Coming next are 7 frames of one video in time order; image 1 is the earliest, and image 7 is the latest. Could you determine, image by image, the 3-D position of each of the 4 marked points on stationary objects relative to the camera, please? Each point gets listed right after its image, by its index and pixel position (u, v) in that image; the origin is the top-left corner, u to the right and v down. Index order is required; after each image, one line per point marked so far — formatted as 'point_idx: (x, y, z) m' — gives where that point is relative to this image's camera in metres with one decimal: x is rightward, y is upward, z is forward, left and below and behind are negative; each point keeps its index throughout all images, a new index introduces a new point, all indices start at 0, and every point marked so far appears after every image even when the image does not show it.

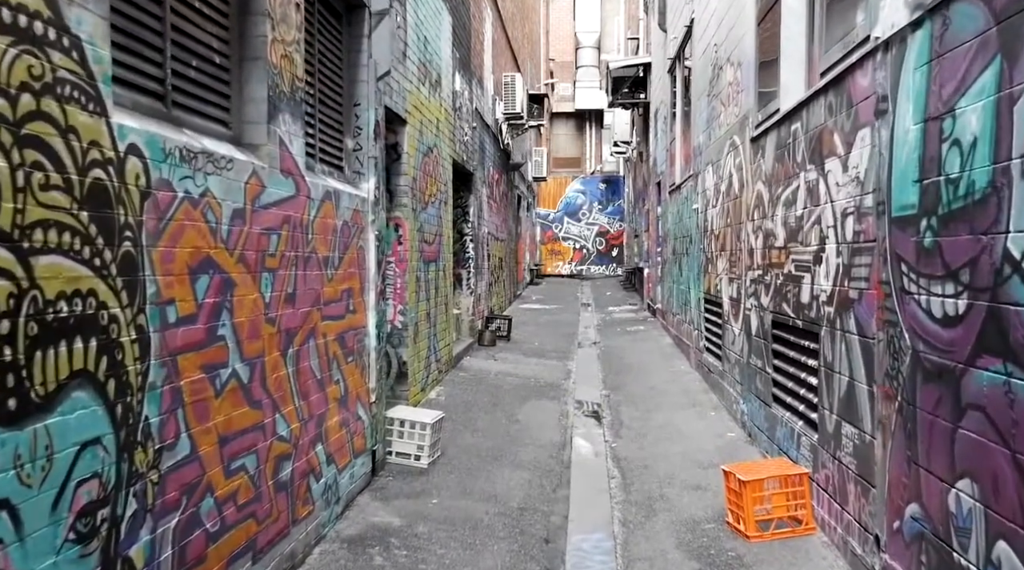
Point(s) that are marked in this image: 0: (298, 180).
0: (-1.1, +0.5, +3.7) m
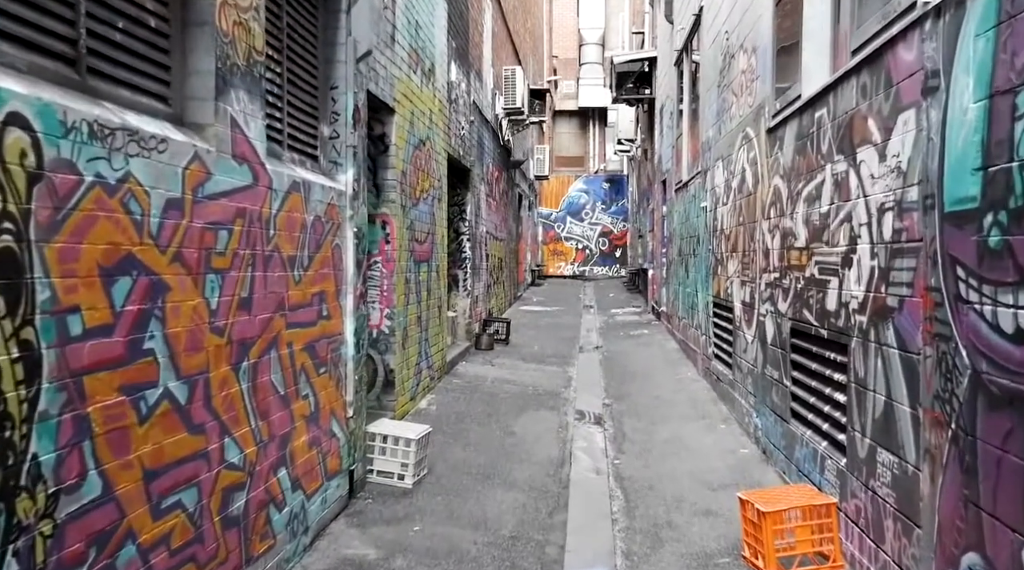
0: (-1.1, +0.5, +3.2) m
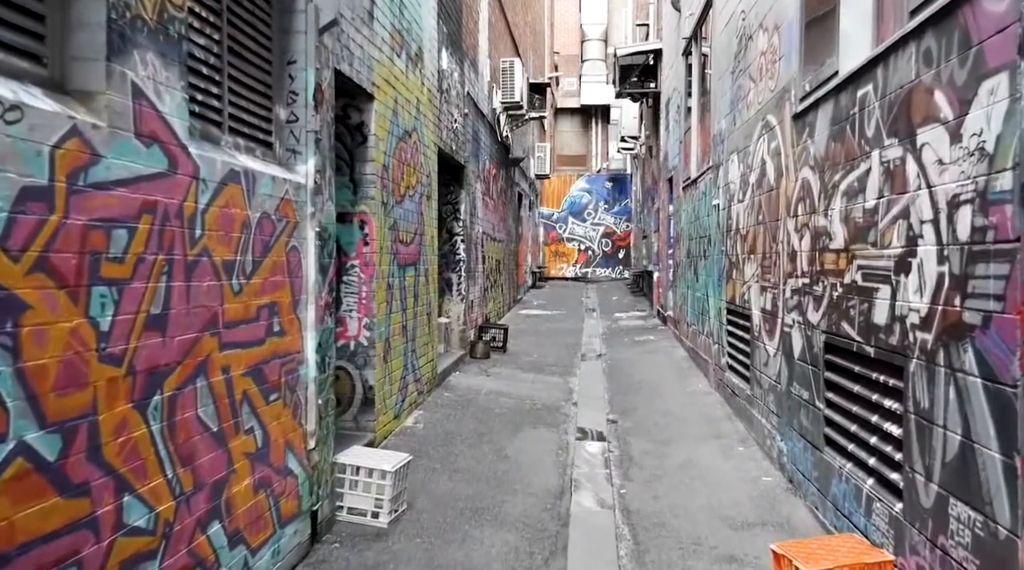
0: (-1.2, +0.5, +2.6) m
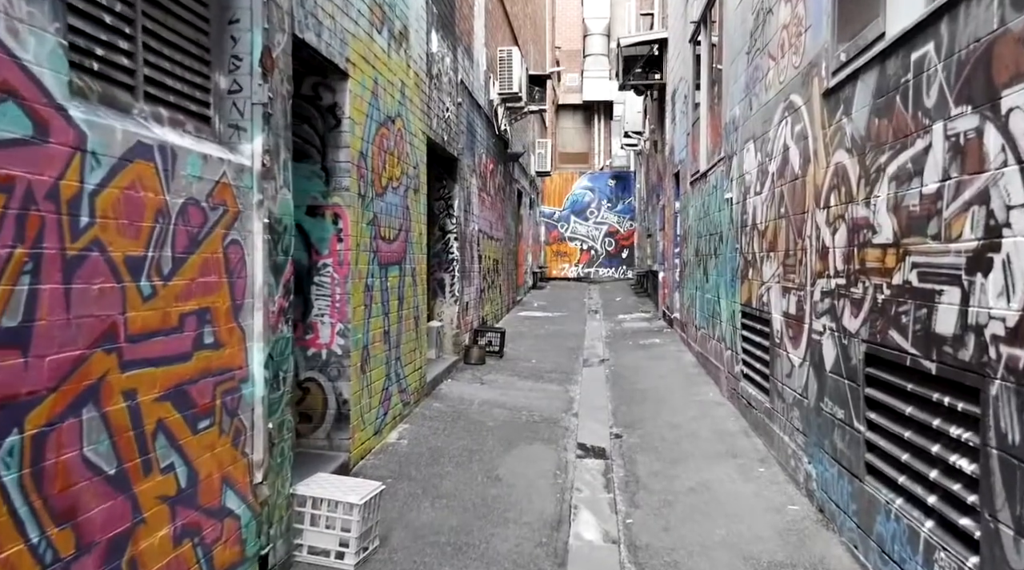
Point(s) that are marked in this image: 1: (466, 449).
0: (-1.3, +0.5, +2.0) m
1: (-0.4, -1.3, +5.7) m
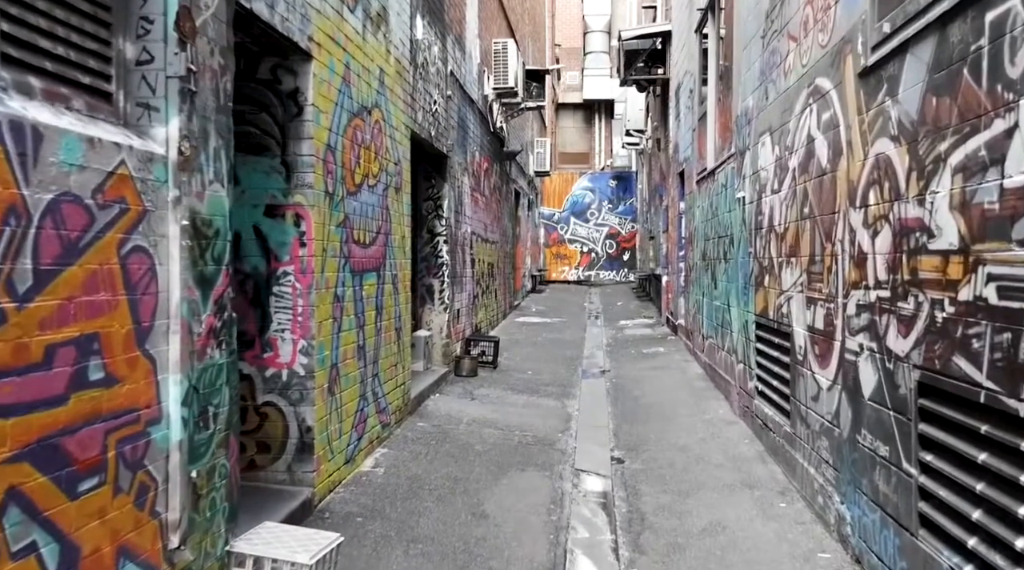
0: (-1.3, +0.4, +1.3) m
1: (-0.4, -1.3, +5.1) m
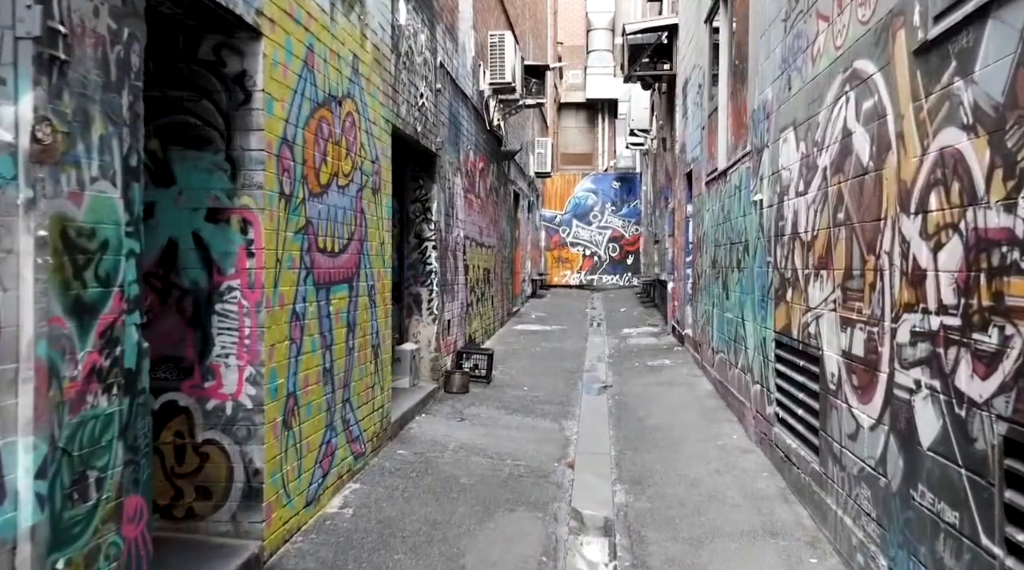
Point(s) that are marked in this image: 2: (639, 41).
0: (-1.4, +0.3, +0.7) m
1: (-0.5, -1.4, +4.4) m
2: (+2.2, +4.2, +12.8) m
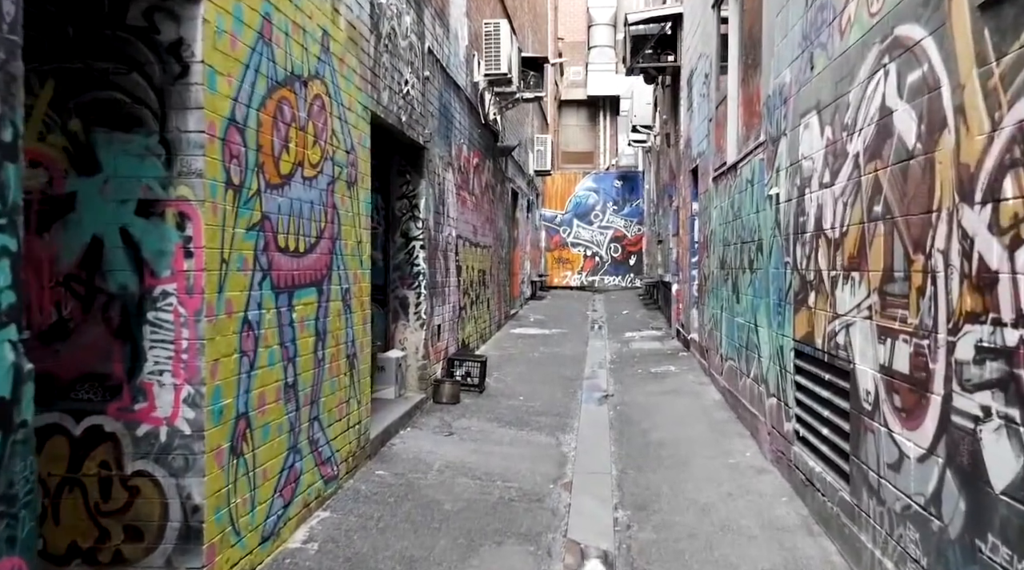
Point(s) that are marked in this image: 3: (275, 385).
0: (-1.5, +0.3, +0.2) m
1: (-0.6, -1.5, +3.9) m
2: (+2.2, +4.2, +12.3) m
3: (-1.2, -0.5, +3.8) m
